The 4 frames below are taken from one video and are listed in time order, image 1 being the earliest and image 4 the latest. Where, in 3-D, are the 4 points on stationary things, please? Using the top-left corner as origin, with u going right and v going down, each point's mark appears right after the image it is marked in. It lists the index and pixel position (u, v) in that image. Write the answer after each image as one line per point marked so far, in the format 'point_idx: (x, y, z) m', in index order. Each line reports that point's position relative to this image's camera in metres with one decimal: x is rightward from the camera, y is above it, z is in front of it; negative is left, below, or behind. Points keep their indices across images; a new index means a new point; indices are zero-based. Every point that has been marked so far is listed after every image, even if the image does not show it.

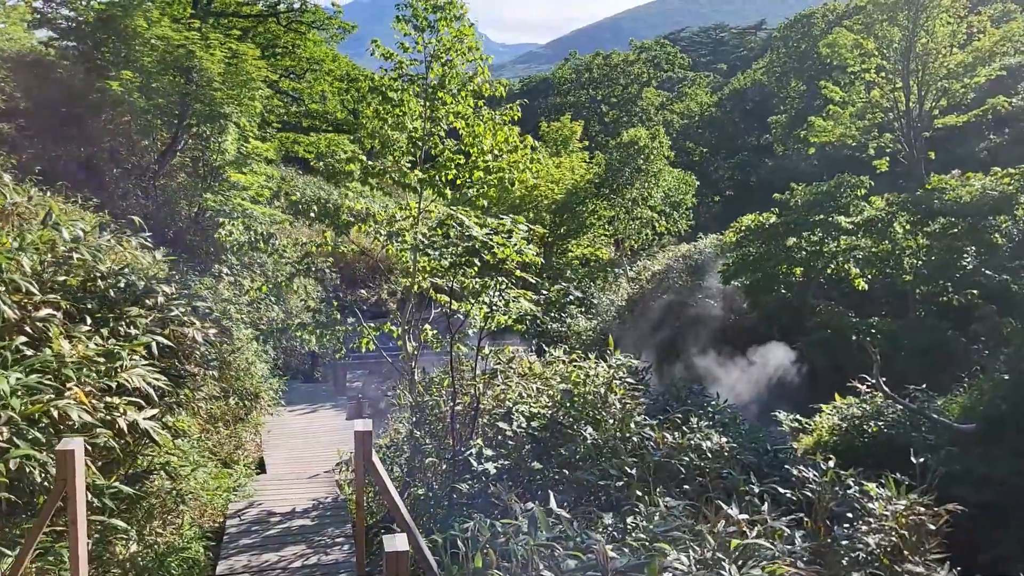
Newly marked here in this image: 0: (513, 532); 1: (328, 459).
0: (0.0, -0.6, +2.3) m
1: (-1.4, -1.3, +6.9) m
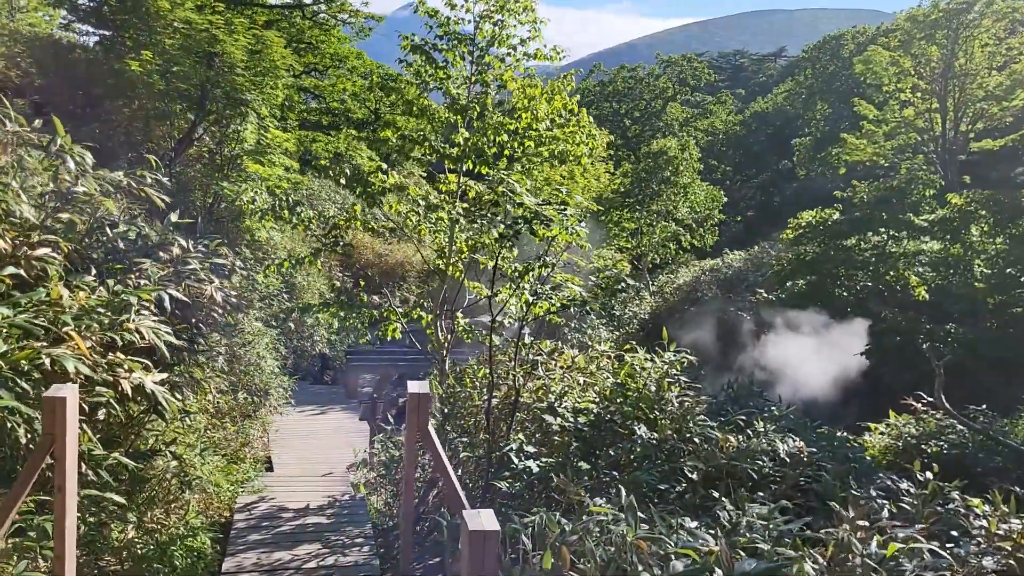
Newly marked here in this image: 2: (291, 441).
0: (+0.2, -0.5, +1.9) m
1: (-1.3, -1.3, +6.5) m
2: (-1.7, -1.2, +7.0) m
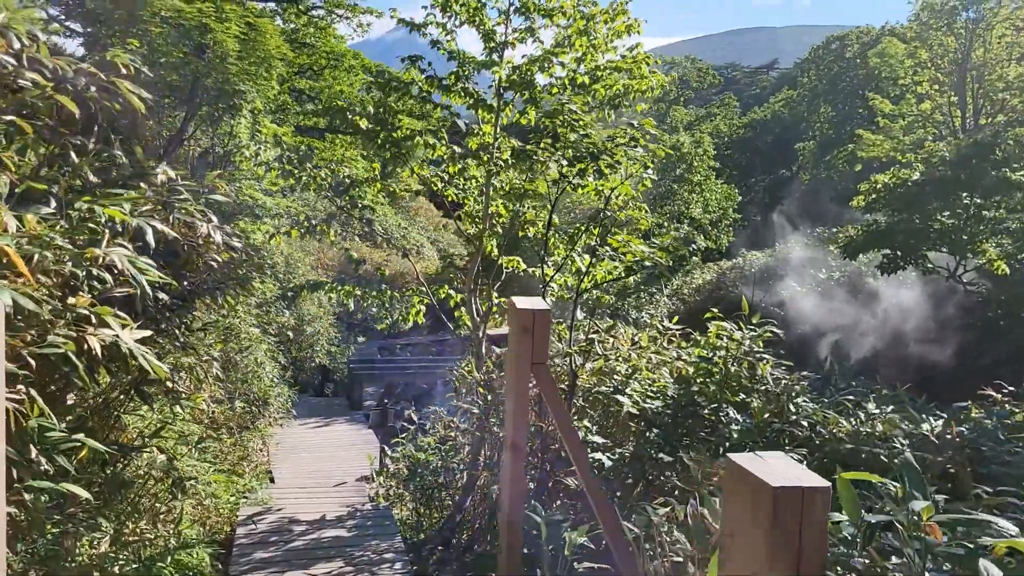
0: (+0.4, -0.4, +1.4) m
1: (-1.1, -1.2, +5.9) m
2: (-1.6, -1.2, +6.4) m
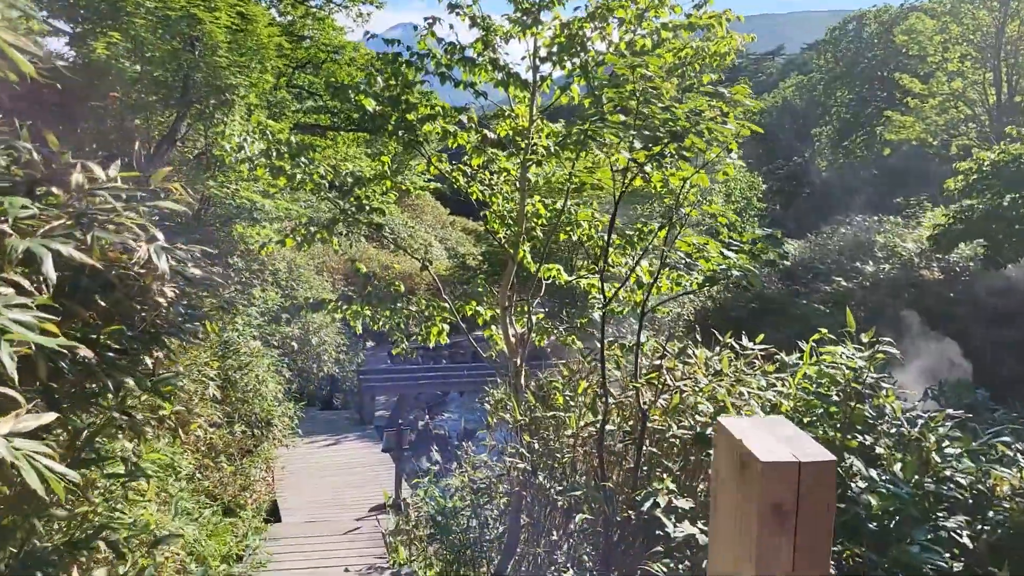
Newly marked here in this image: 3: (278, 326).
0: (+0.5, -0.4, +0.7) m
1: (-0.9, -1.3, +5.3) m
2: (-1.4, -1.3, +5.8) m
3: (-1.8, -0.3, +6.7) m
